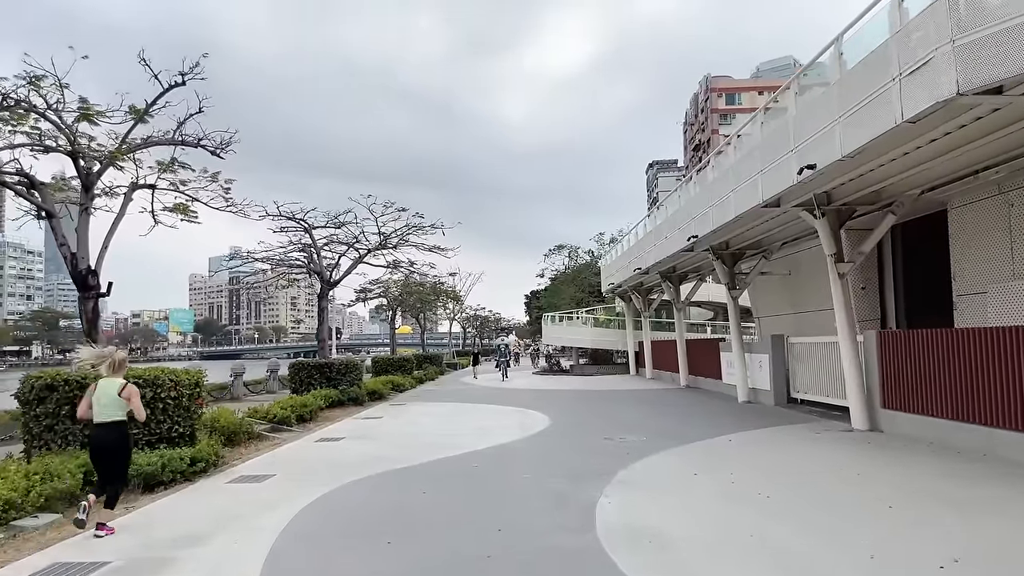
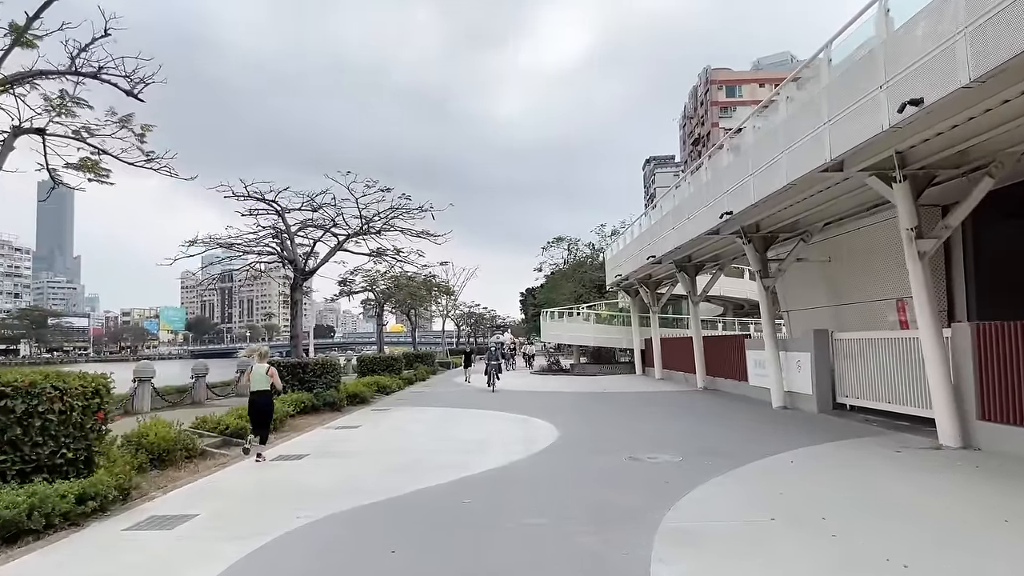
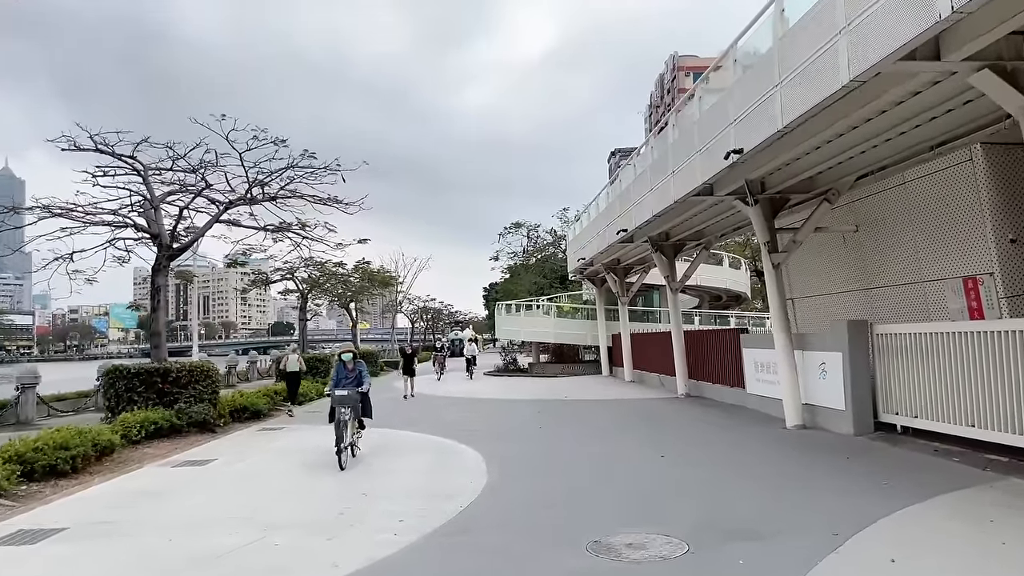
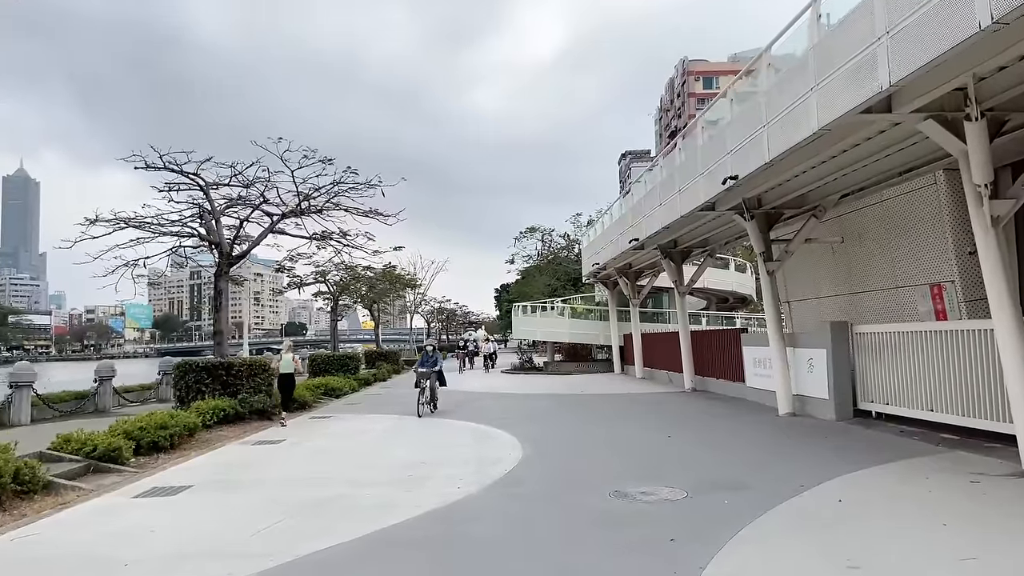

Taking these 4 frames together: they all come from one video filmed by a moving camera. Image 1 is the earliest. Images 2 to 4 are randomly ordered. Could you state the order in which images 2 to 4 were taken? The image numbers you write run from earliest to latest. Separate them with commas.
2, 4, 3
